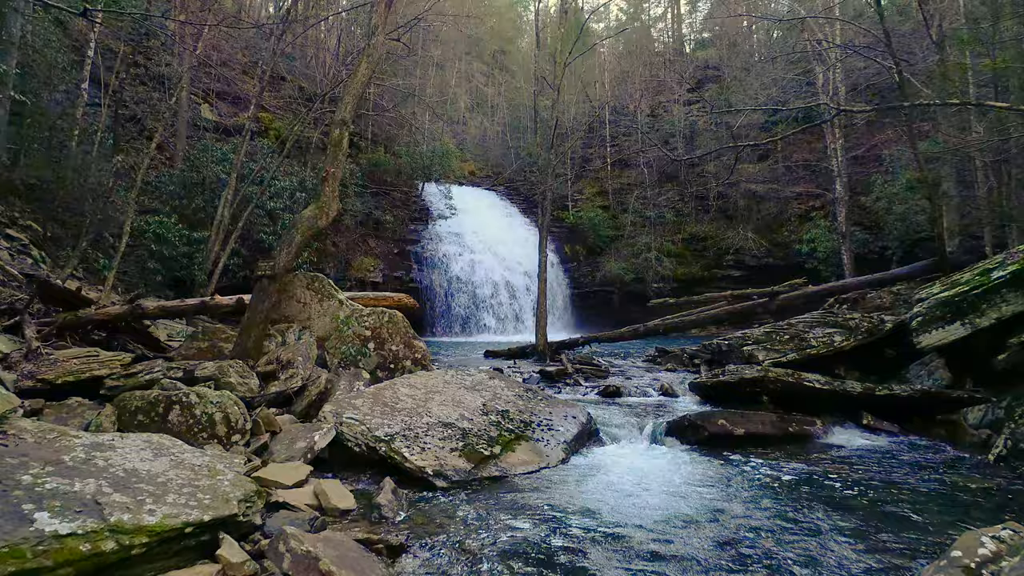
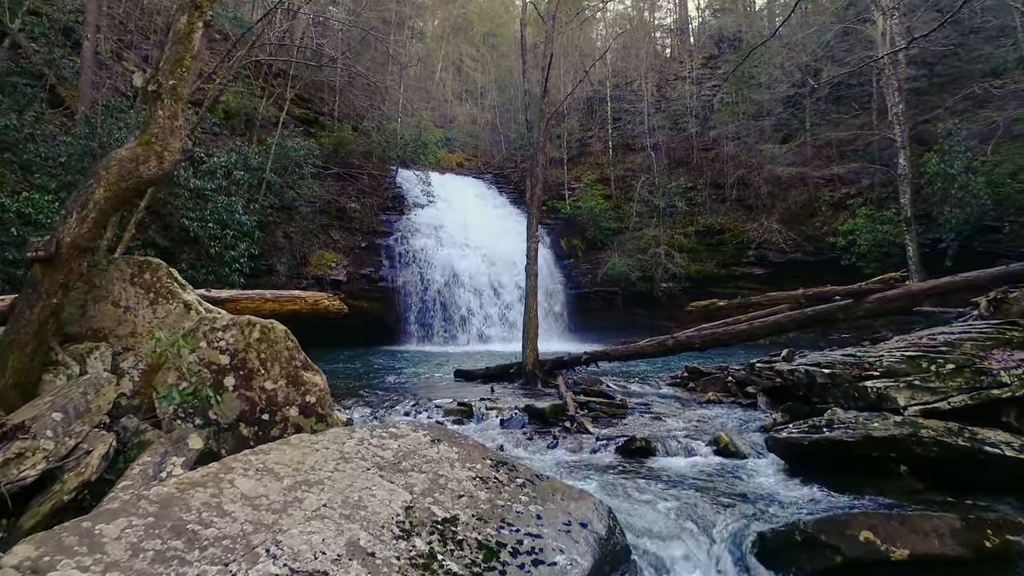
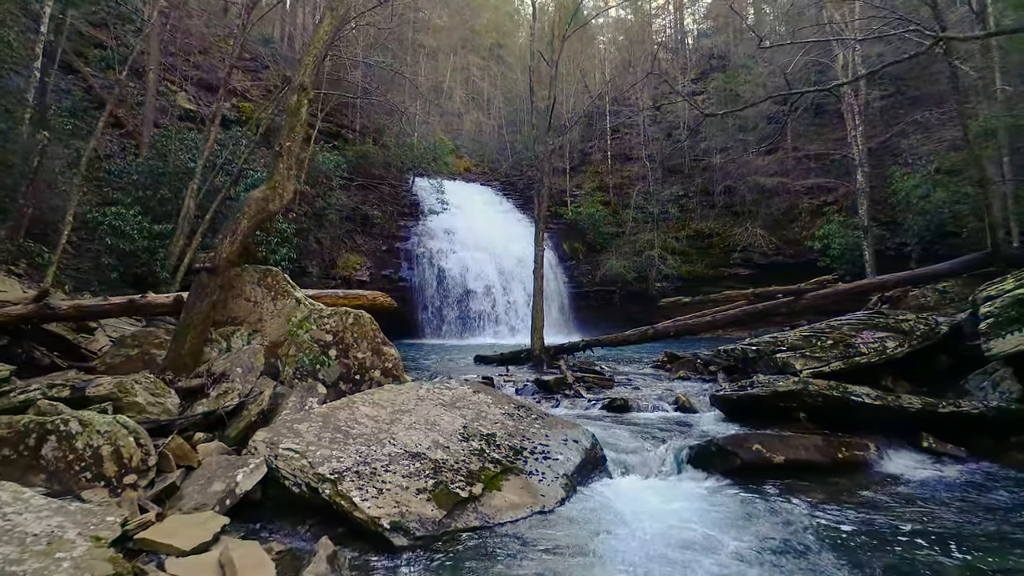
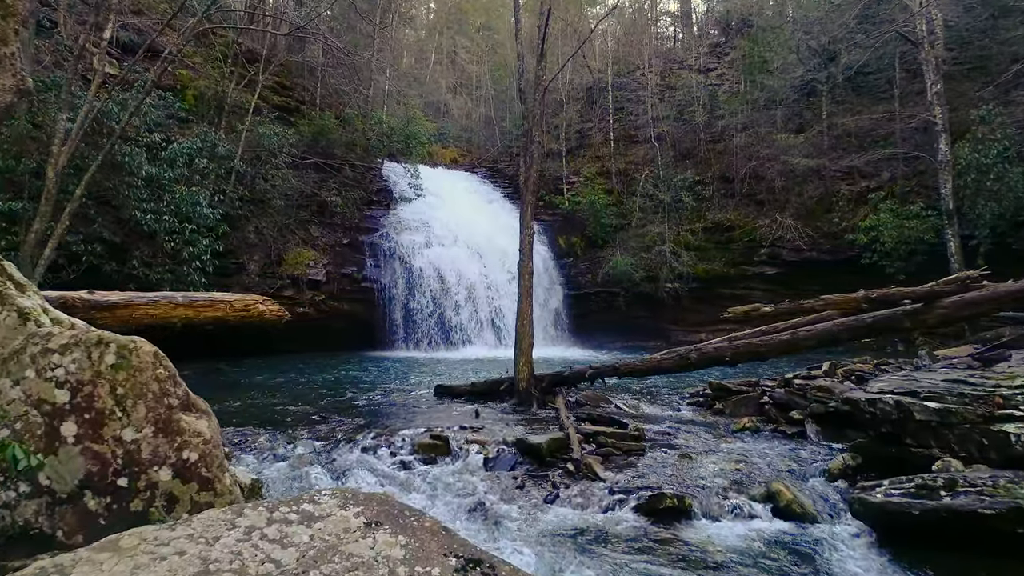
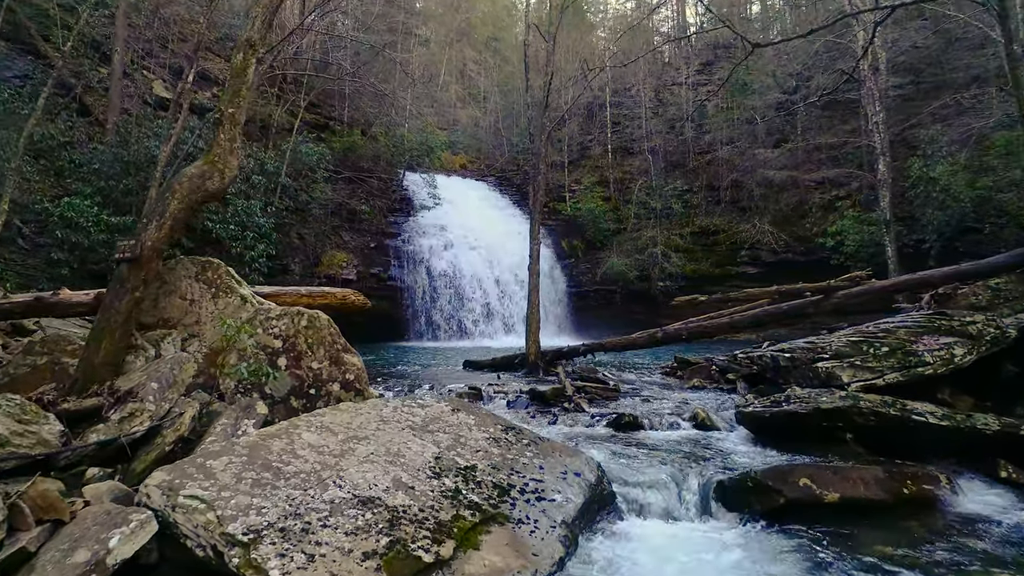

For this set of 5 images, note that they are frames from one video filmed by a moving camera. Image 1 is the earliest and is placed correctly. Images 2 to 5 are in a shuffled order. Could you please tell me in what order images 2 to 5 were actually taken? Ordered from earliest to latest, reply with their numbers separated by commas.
3, 5, 2, 4
